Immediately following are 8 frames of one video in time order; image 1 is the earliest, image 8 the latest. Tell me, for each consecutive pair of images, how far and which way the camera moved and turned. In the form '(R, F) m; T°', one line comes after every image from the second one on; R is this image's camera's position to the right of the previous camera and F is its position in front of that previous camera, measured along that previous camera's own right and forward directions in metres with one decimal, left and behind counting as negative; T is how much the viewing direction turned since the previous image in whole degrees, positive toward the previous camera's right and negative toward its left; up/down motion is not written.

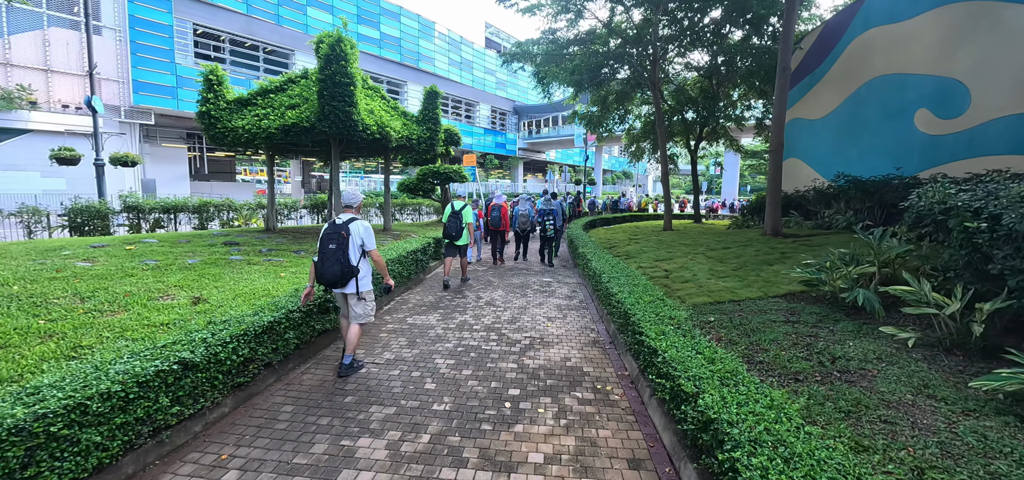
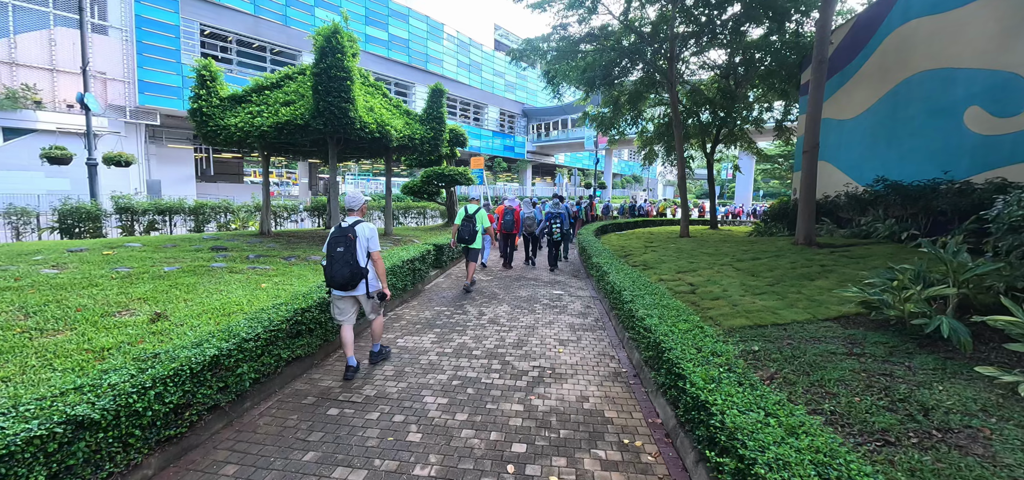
(0.0, +0.7) m; -1°
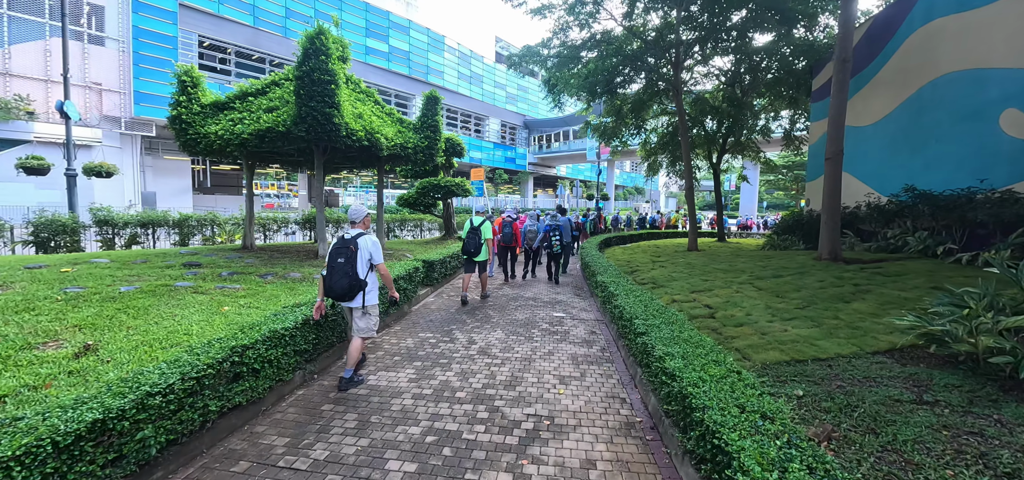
(+0.1, +0.7) m; 0°
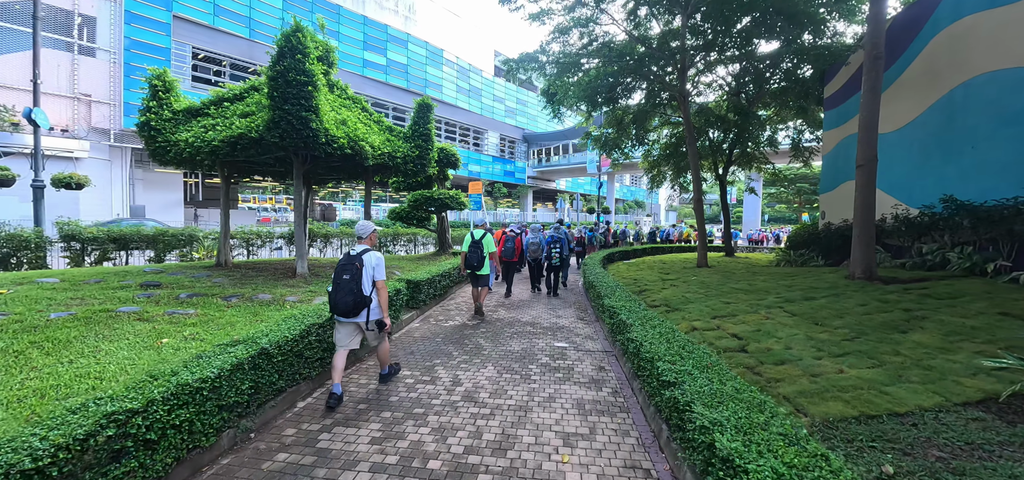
(+0.1, +0.8) m; 0°
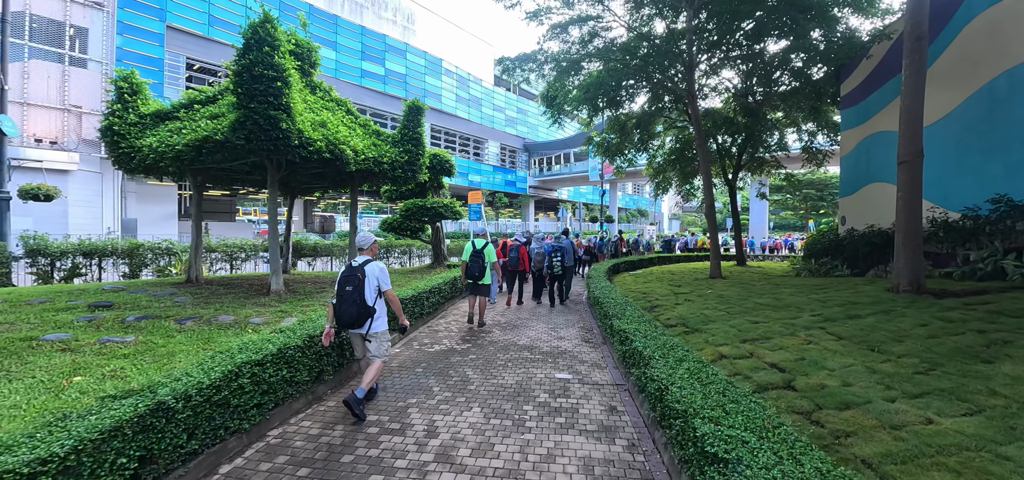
(+0.1, +0.8) m; 0°
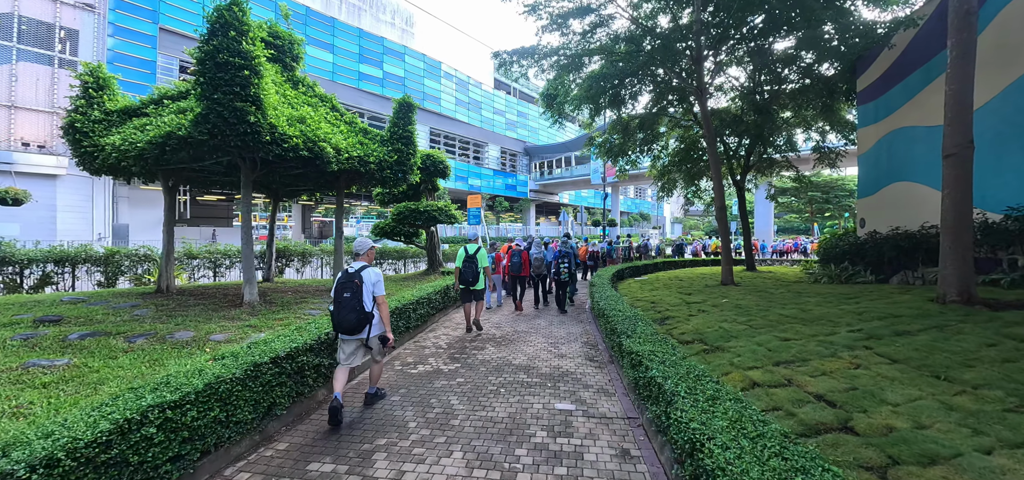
(+0.1, +0.7) m; 0°
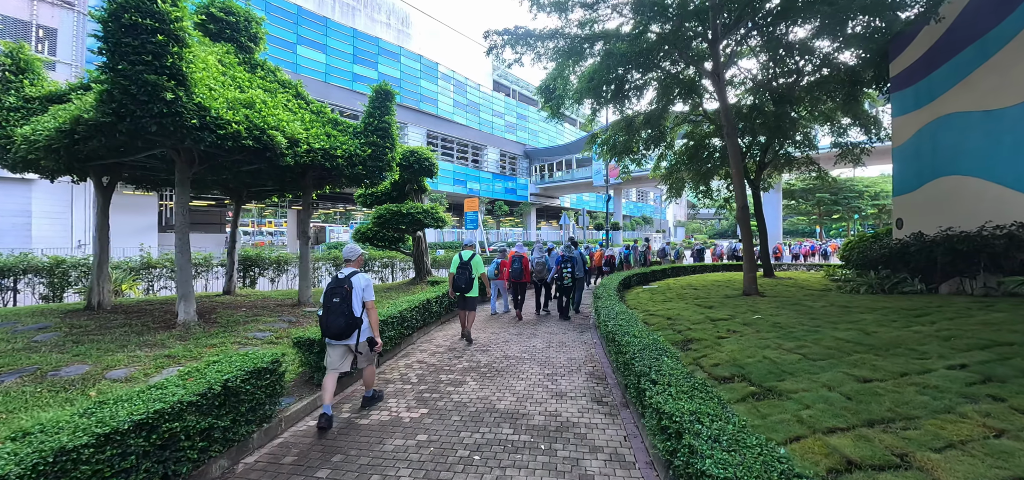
(+0.2, +1.2) m; 0°
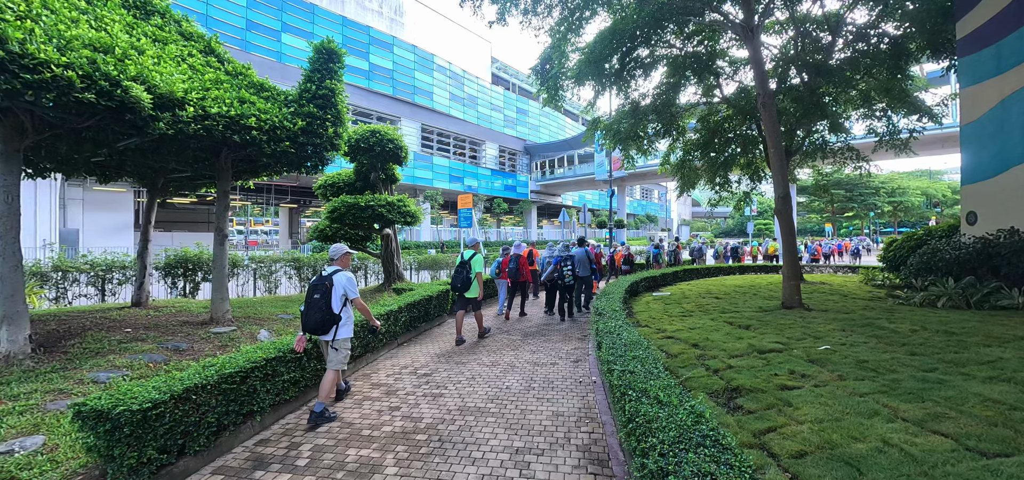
(+0.4, +1.7) m; 0°
